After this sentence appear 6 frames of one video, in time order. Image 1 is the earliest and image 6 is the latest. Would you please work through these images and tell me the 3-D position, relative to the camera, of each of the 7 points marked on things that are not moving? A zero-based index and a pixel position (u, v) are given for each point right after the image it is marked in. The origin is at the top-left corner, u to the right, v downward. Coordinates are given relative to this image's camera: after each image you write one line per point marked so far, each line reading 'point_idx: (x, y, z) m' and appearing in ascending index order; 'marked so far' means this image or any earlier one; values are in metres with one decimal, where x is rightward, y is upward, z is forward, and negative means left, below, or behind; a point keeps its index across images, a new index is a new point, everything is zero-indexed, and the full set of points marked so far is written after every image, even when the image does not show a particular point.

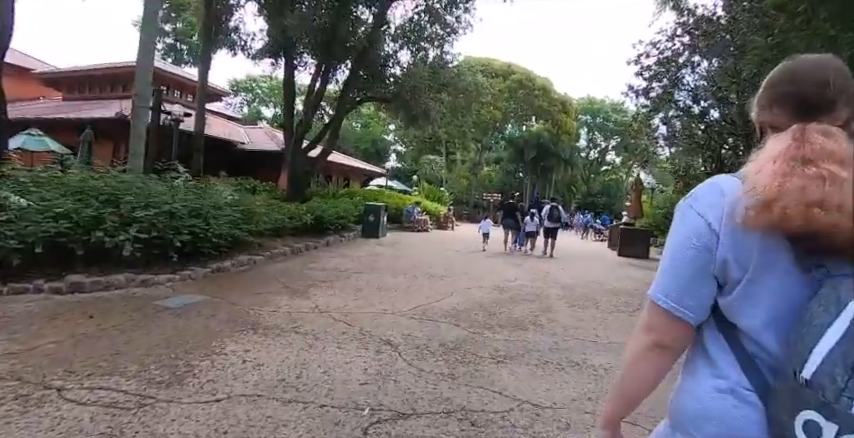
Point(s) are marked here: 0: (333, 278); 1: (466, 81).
0: (-1.5, -0.9, +7.6) m
1: (+1.4, +4.9, +17.5) m
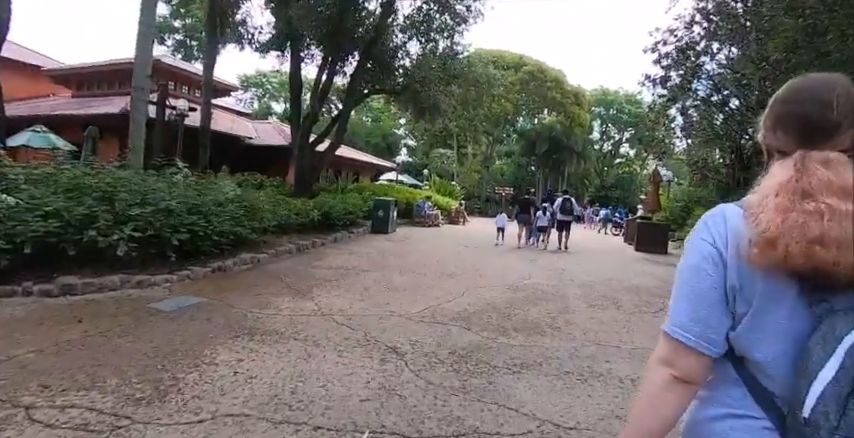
0: (-1.3, -0.9, +7.2) m
1: (+1.8, +5.1, +17.1) m
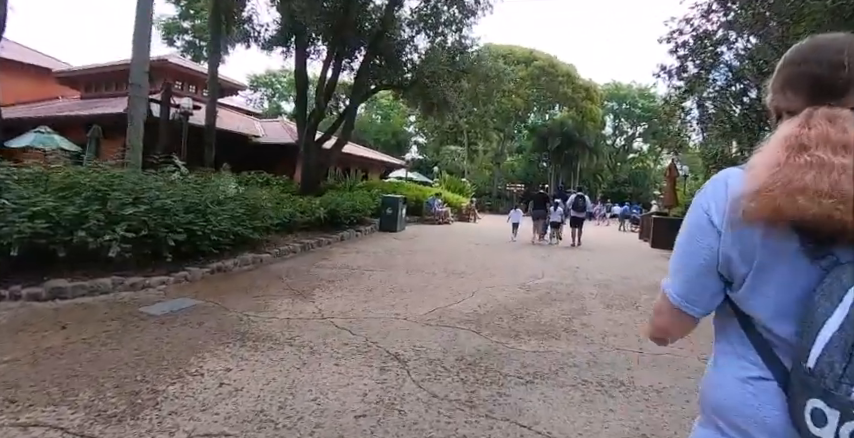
0: (-1.2, -0.8, +6.9) m
1: (+2.0, +5.2, +16.7) m
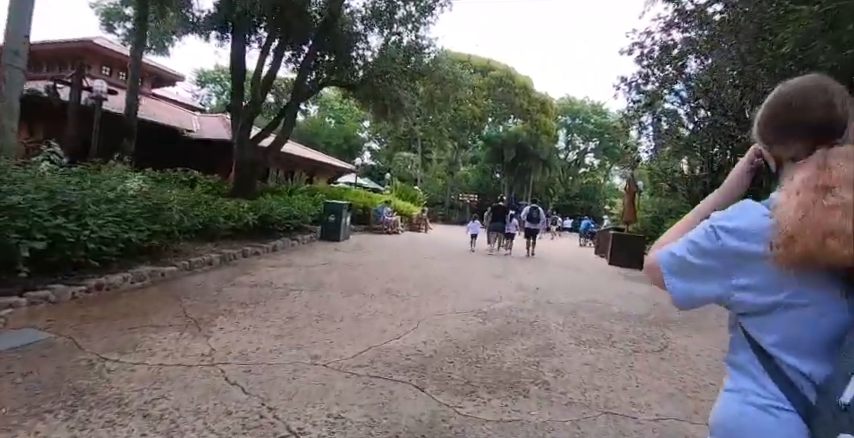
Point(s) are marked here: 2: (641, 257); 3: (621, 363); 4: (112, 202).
0: (-1.9, -0.9, +5.6) m
1: (+0.5, +4.8, +15.8) m
2: (+5.8, -1.0, +13.1) m
3: (+1.7, -1.3, +4.3) m
4: (-4.0, +0.2, +6.1) m
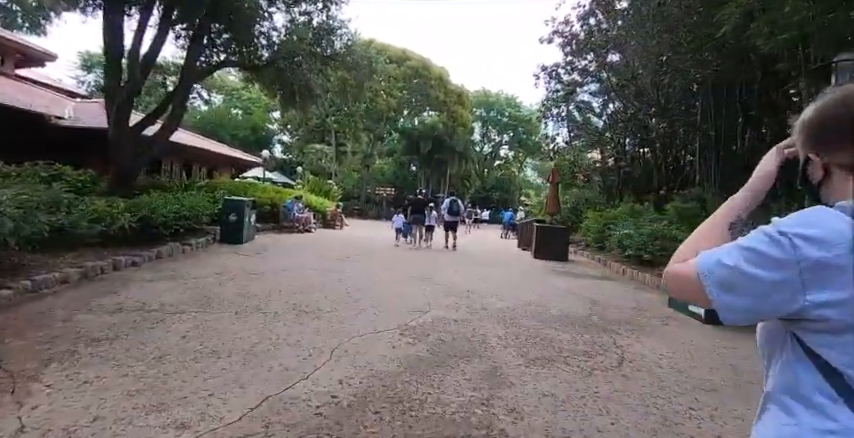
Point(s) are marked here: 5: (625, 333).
0: (-2.7, -1.0, +4.3) m
1: (-2.1, +4.9, +14.6) m
2: (+3.6, -0.8, +12.9) m
3: (+1.1, -1.3, +3.5) m
4: (-4.8, +0.1, +4.4) m
5: (+2.2, -1.3, +5.5) m
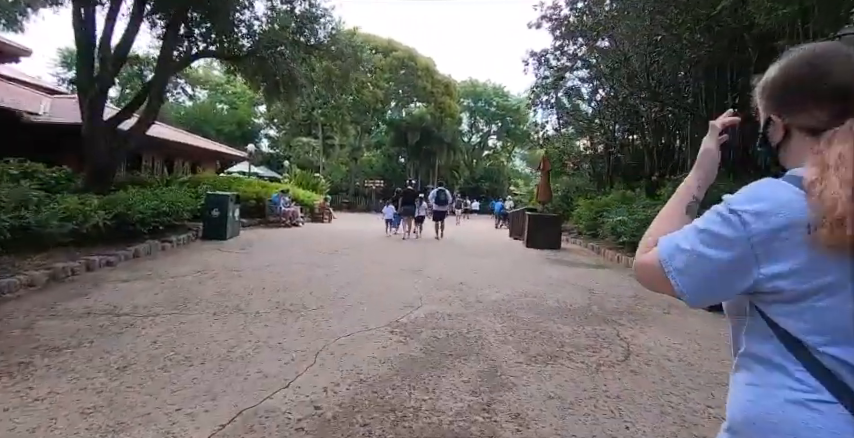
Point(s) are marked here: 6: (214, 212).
0: (-2.7, -0.9, +3.9) m
1: (-2.5, +5.1, +14.1) m
2: (+3.4, -0.5, +12.7) m
3: (+1.1, -1.2, +3.3) m
4: (-4.9, +0.1, +4.0) m
5: (+2.1, -1.1, +5.2) m
6: (-4.5, +0.1, +10.3) m
